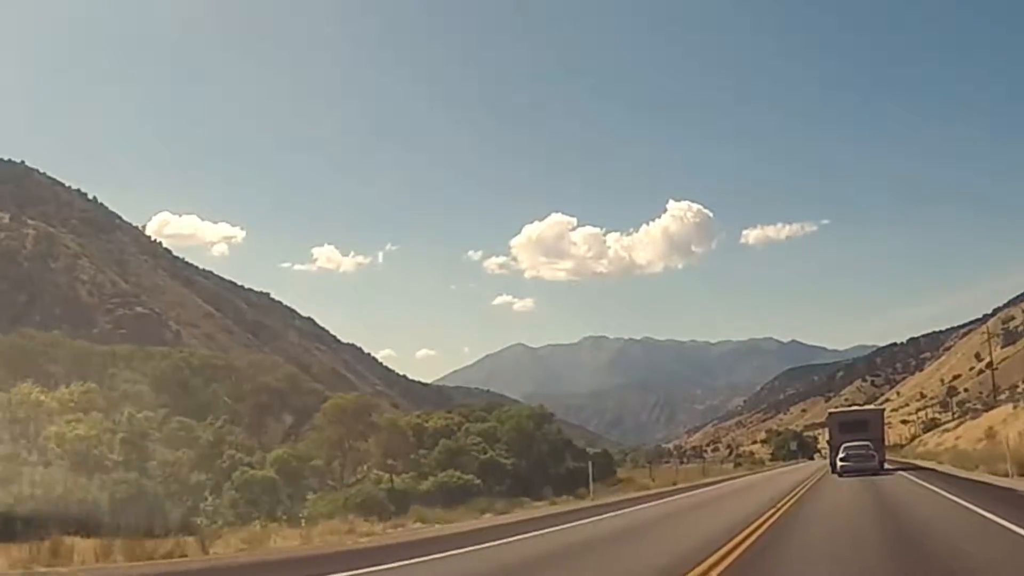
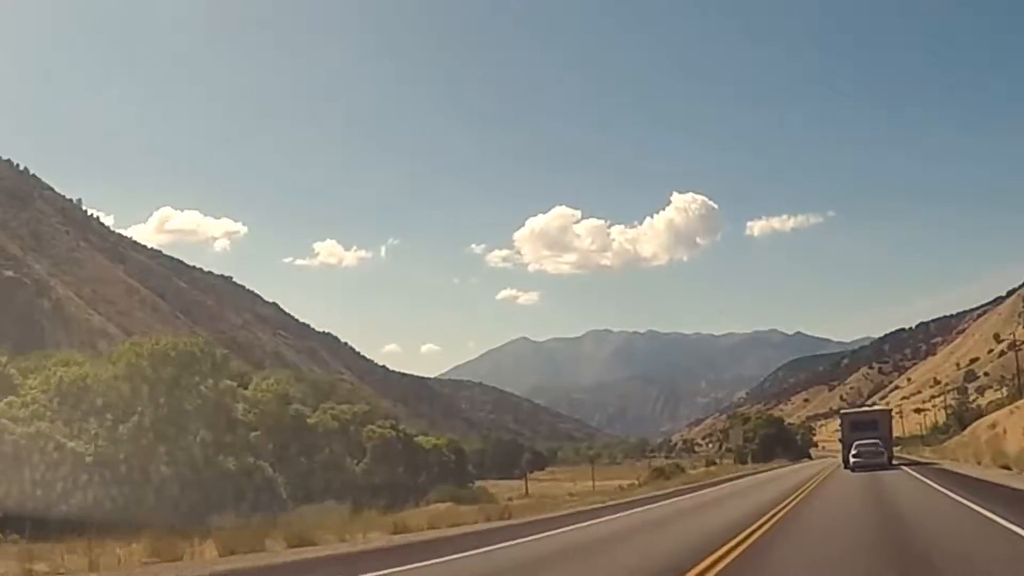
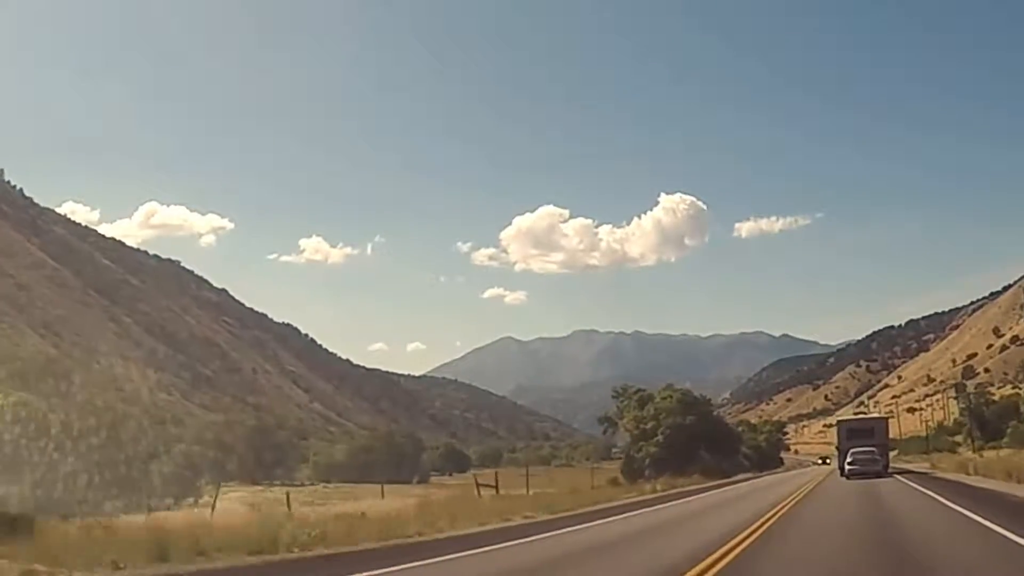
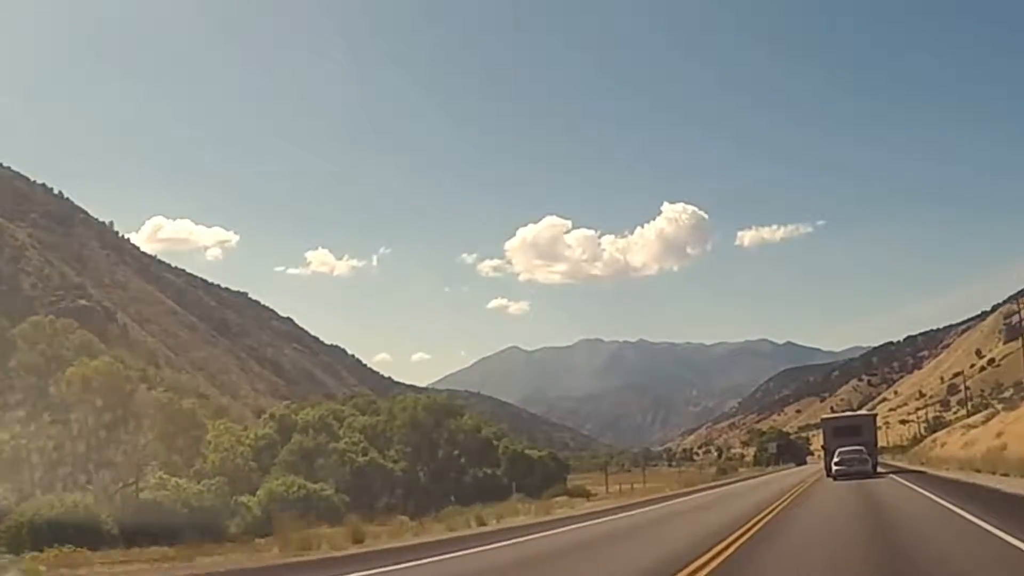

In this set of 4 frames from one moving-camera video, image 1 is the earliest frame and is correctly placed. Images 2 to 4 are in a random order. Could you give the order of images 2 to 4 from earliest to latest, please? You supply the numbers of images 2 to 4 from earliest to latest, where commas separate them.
4, 2, 3
